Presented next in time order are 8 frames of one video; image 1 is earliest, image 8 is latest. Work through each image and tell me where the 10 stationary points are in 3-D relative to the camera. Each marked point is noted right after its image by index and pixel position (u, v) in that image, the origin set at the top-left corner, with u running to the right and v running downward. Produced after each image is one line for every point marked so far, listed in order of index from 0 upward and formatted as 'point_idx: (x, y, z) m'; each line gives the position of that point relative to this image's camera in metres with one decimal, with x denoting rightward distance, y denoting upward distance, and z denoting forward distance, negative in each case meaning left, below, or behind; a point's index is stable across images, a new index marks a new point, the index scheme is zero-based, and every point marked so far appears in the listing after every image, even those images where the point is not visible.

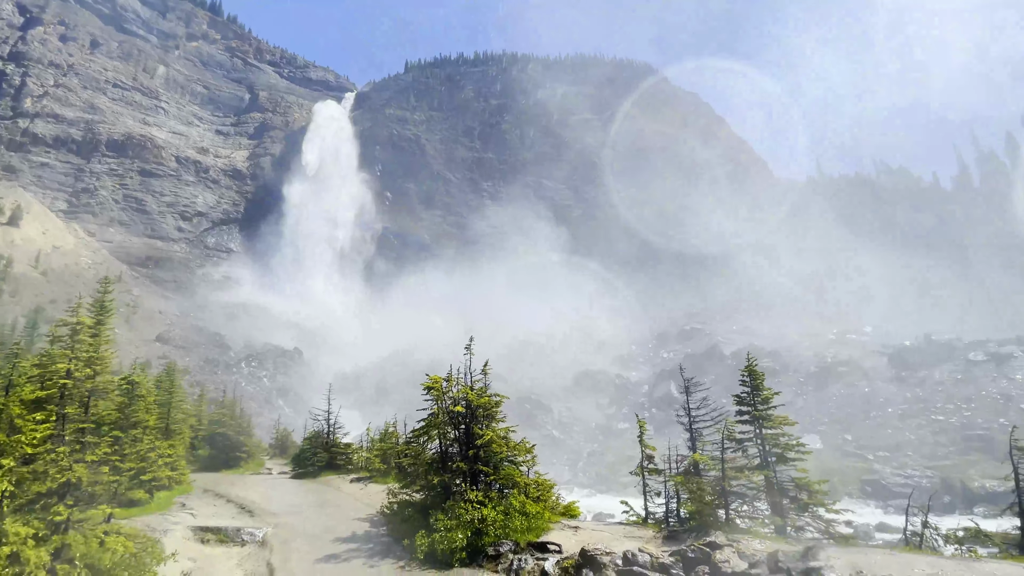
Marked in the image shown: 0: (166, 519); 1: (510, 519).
0: (-11.6, -7.8, +16.8) m
1: (0.0, -6.5, +13.8) m
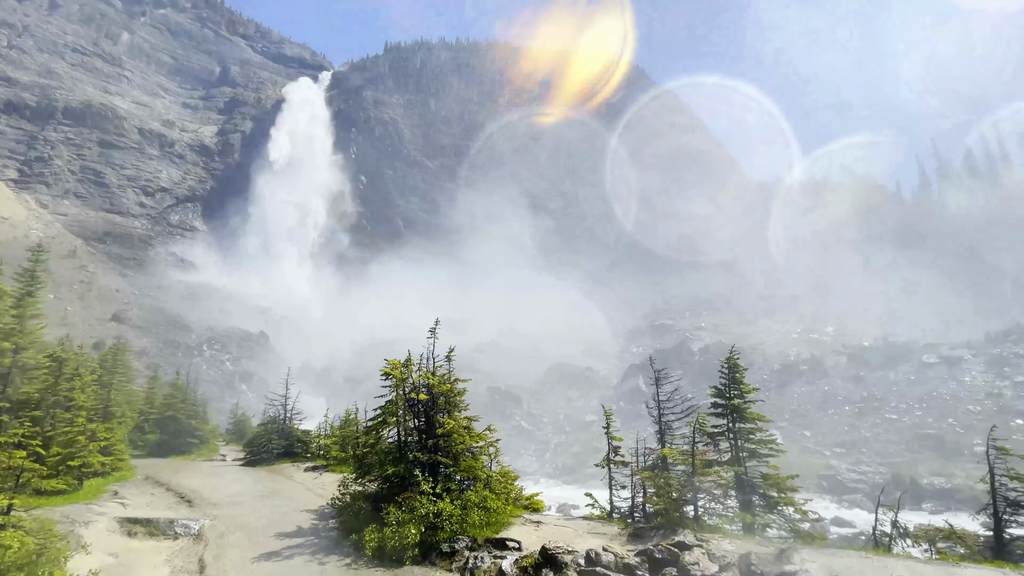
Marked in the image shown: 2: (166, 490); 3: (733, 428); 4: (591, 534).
0: (-12.9, -6.8, +15.4) m
1: (-1.1, -6.0, +13.1) m
2: (-13.6, -7.9, +19.6) m
3: (+8.8, -5.6, +20.0) m
4: (+2.7, -8.4, +17.2) m
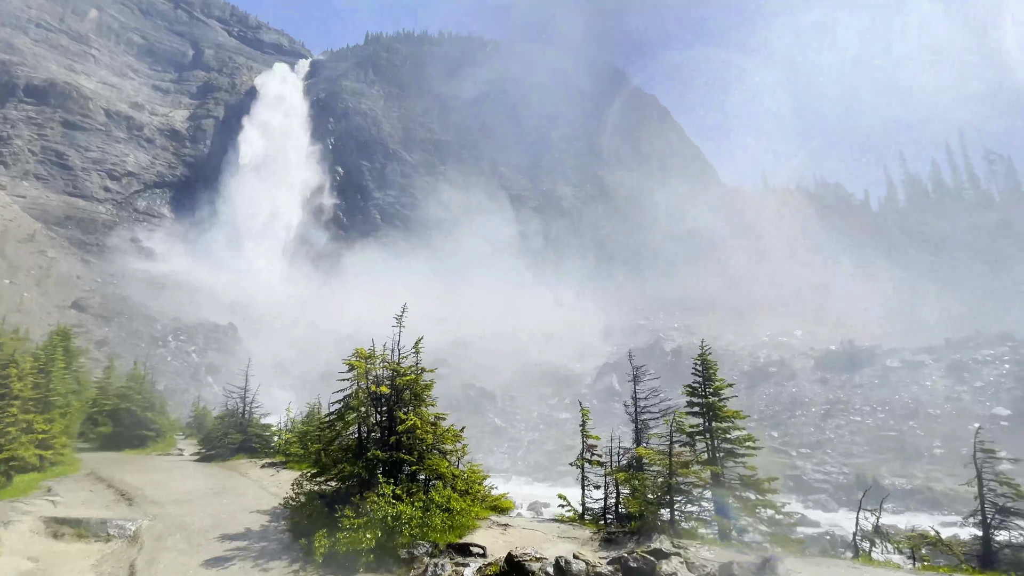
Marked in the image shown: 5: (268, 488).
0: (-13.8, -6.2, +14.0) m
1: (-2.0, -5.6, +12.2) m
2: (-14.8, -7.2, +18.2) m
3: (+7.7, -5.5, +19.6) m
4: (+1.6, -8.2, +16.5) m
5: (-9.6, -7.9, +19.8) m
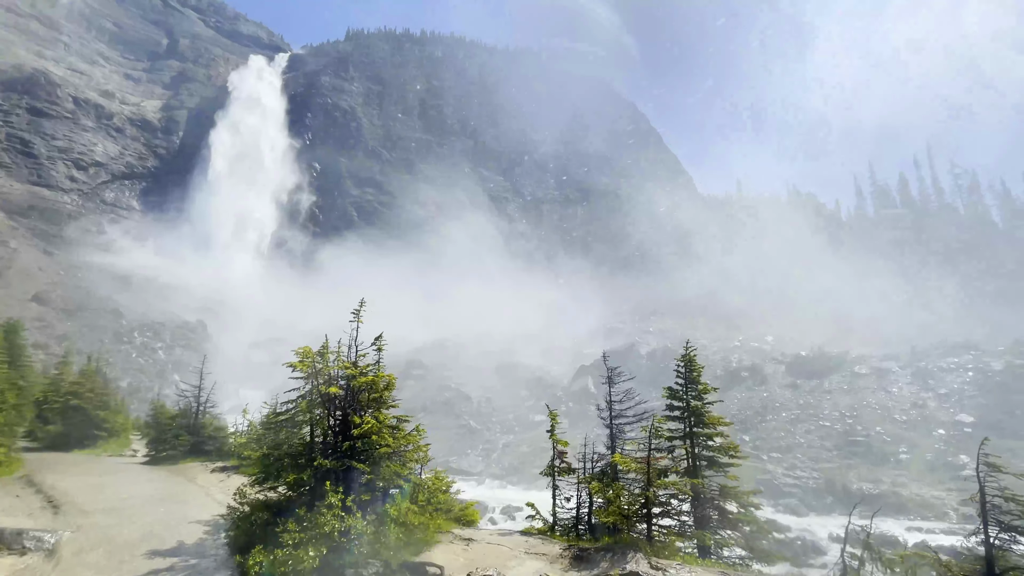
0: (-14.7, -5.7, +12.5) m
1: (-2.8, -5.5, +11.2) m
2: (-15.8, -6.8, +16.6) m
3: (+6.5, -5.5, +19.0) m
4: (+0.6, -8.1, +15.7) m
5: (-10.7, -7.6, +18.4) m
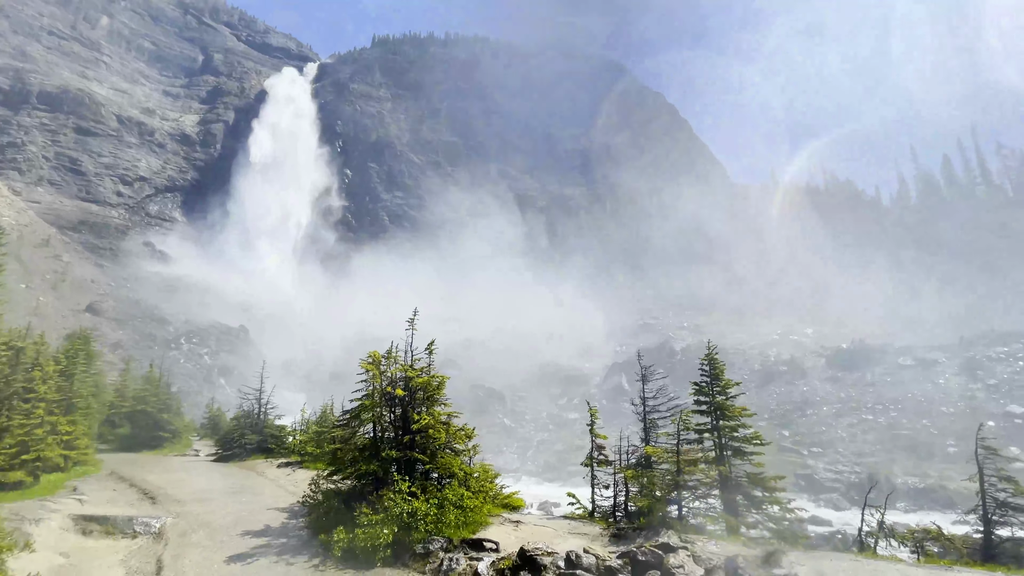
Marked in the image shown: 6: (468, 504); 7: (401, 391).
0: (-13.5, -6.3, +14.6) m
1: (-1.7, -5.7, +12.6) m
2: (-14.4, -7.4, +18.8) m
3: (+8.1, -5.5, +19.8) m
4: (+2.0, -8.2, +16.8) m
5: (-9.2, -8.0, +20.2) m
6: (-1.1, -5.8, +13.4) m
7: (-3.1, -2.9, +14.1) m
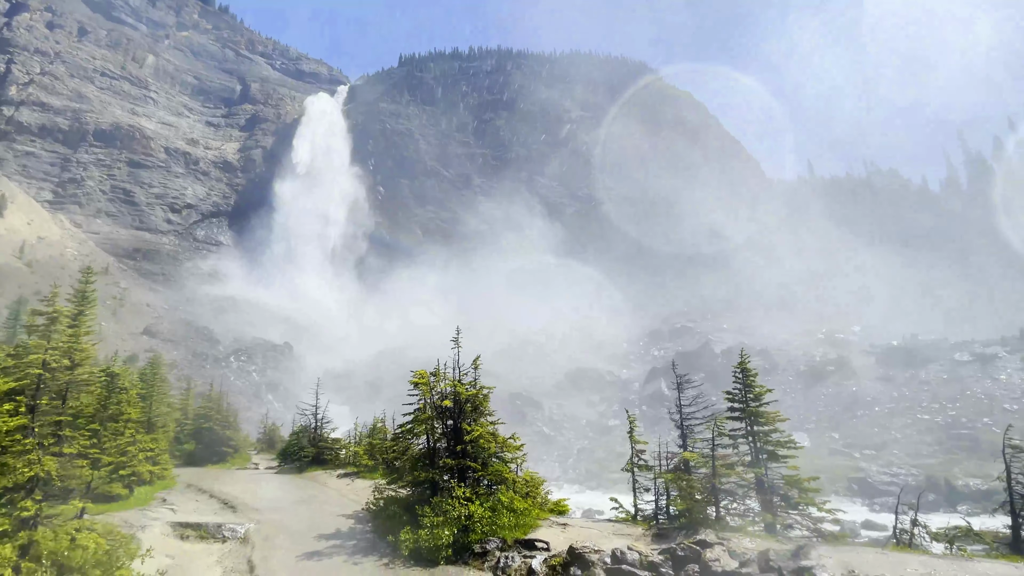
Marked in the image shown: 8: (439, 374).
0: (-12.0, -7.4, +16.4) m
1: (-0.4, -6.3, +13.6) m
2: (-12.6, -8.6, +20.6) m
3: (+9.8, -5.8, +20.2) m
4: (+3.7, -8.7, +17.6) m
5: (-7.3, -9.0, +21.7) m
6: (+0.2, -6.4, +14.4) m
7: (-1.9, -3.6, +15.3) m
8: (-2.3, -2.7, +15.9) m
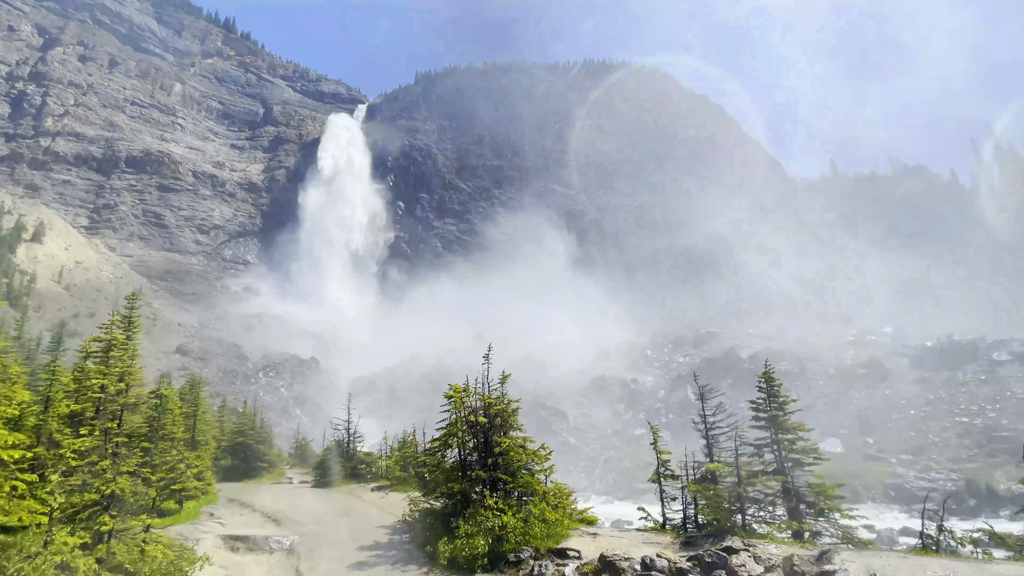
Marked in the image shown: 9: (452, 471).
0: (-11.0, -8.3, +17.3) m
1: (+0.5, -6.8, +14.1) m
2: (-11.3, -9.6, +21.6) m
3: (+10.9, -6.1, +20.3) m
4: (+4.8, -9.2, +17.8) m
5: (-6.0, -9.9, +22.4) m
6: (+1.1, -6.9, +14.9) m
7: (-1.0, -4.1, +15.9) m
8: (-1.4, -3.3, +16.6) m
9: (-1.9, -5.8, +15.7) m
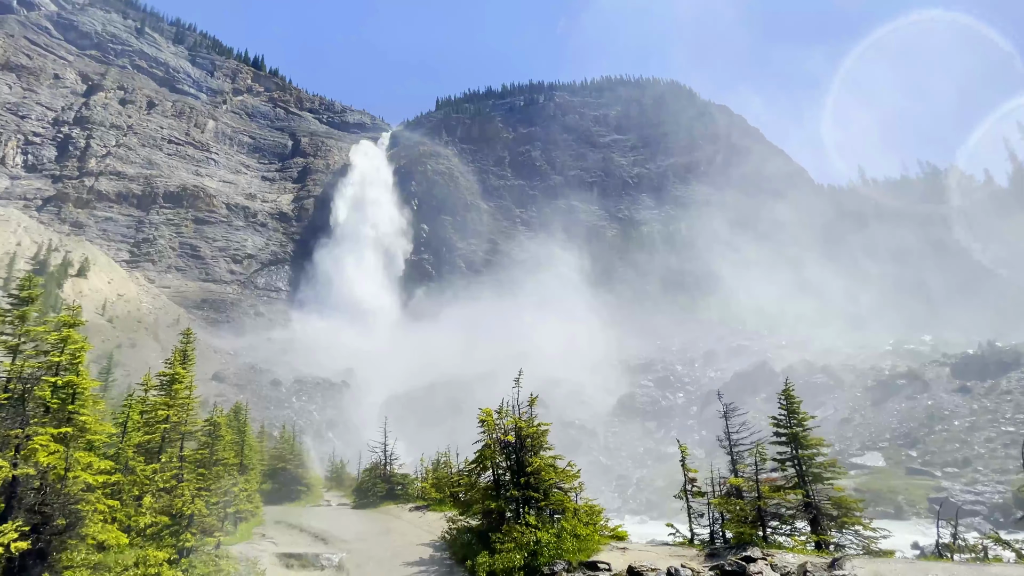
0: (-9.8, -9.7, +18.6) m
1: (+1.5, -7.7, +14.9) m
2: (-9.8, -11.1, +22.8) m
3: (+12.2, -6.8, +20.6) m
4: (+6.0, -10.0, +18.4) m
5: (-4.4, -11.3, +23.4) m
6: (+2.2, -7.7, +15.6) m
7: (0.0, -5.1, +16.9) m
8: (-0.4, -4.3, +17.6) m
9: (-0.9, -6.8, +16.7) m
